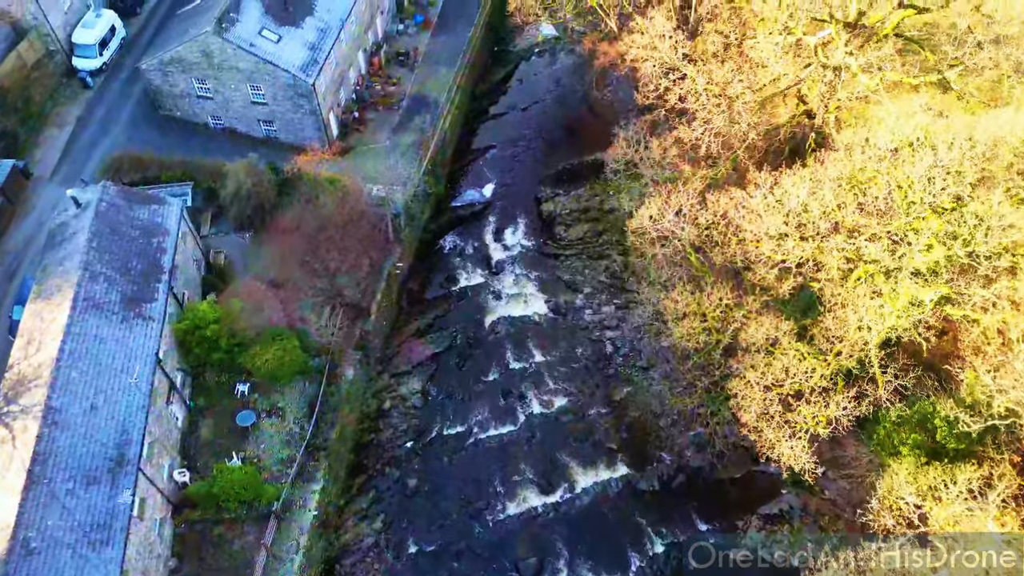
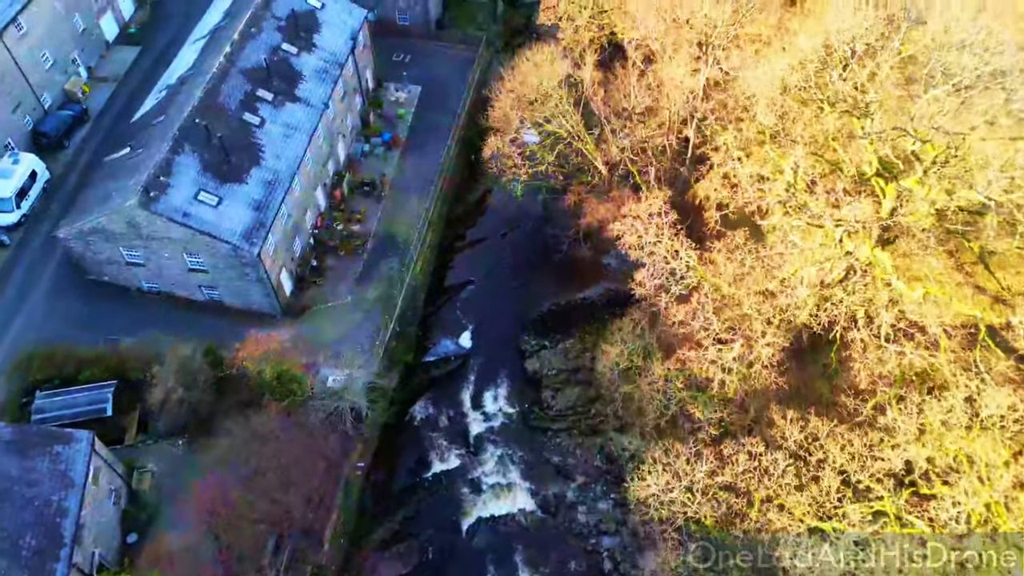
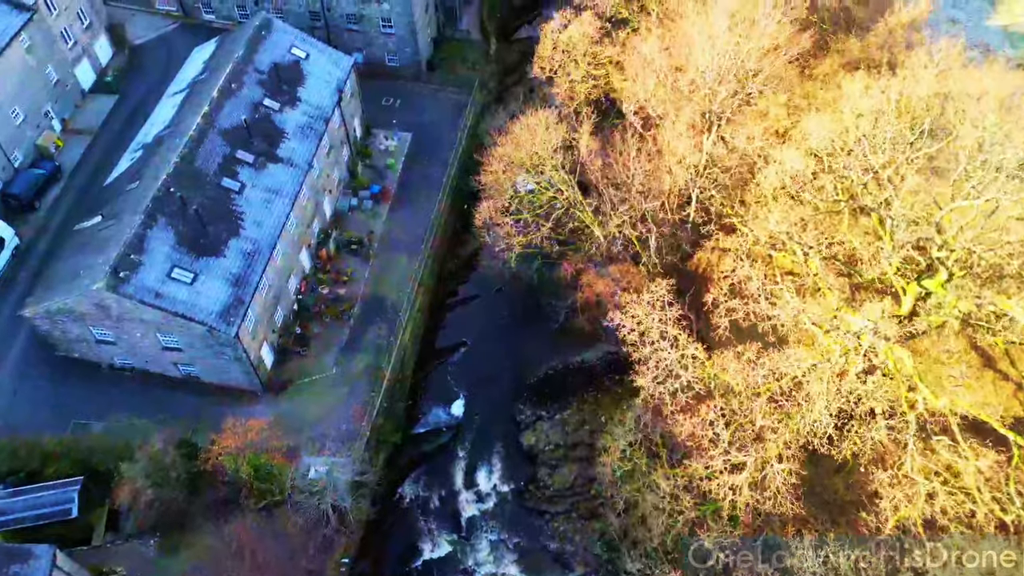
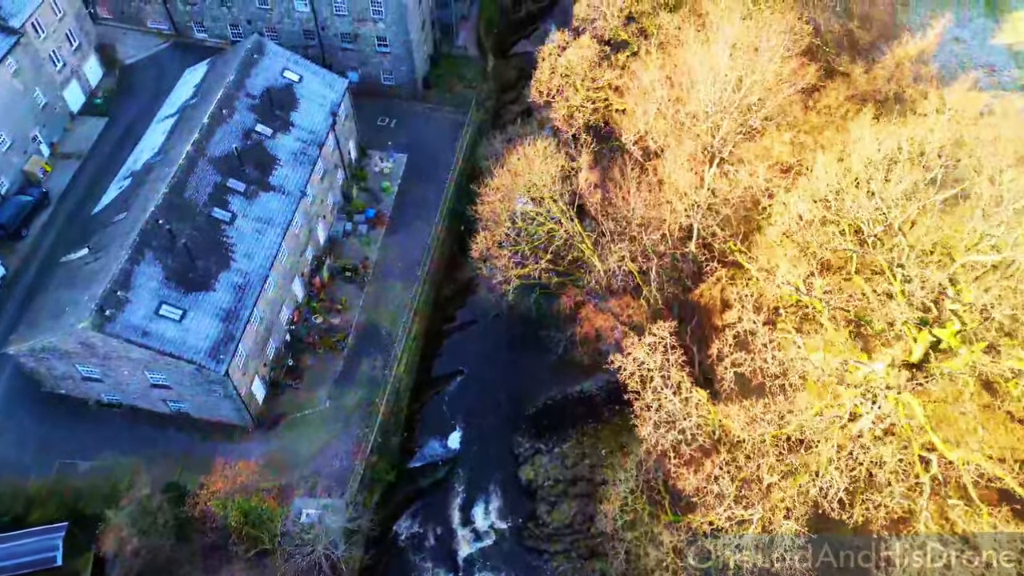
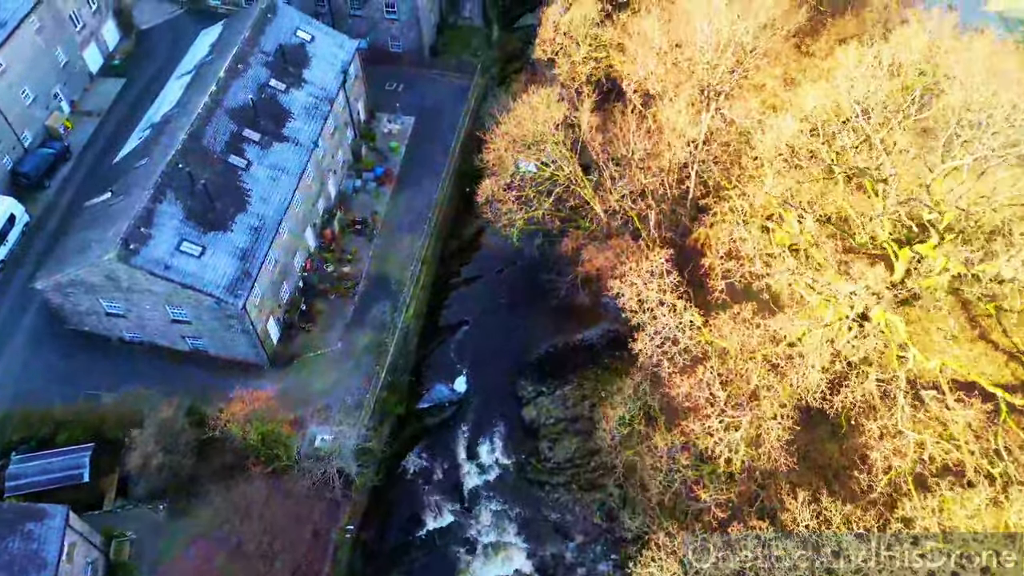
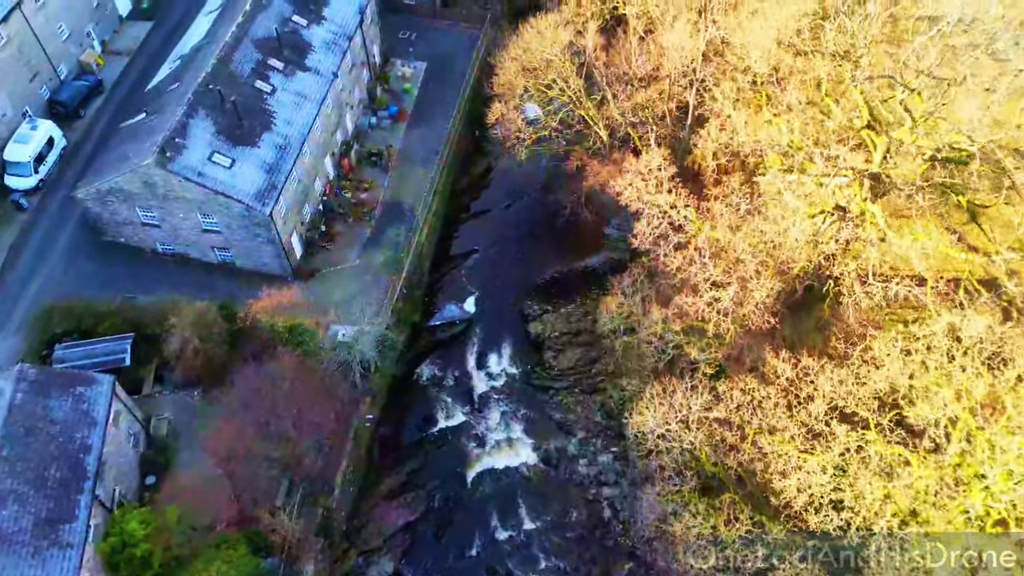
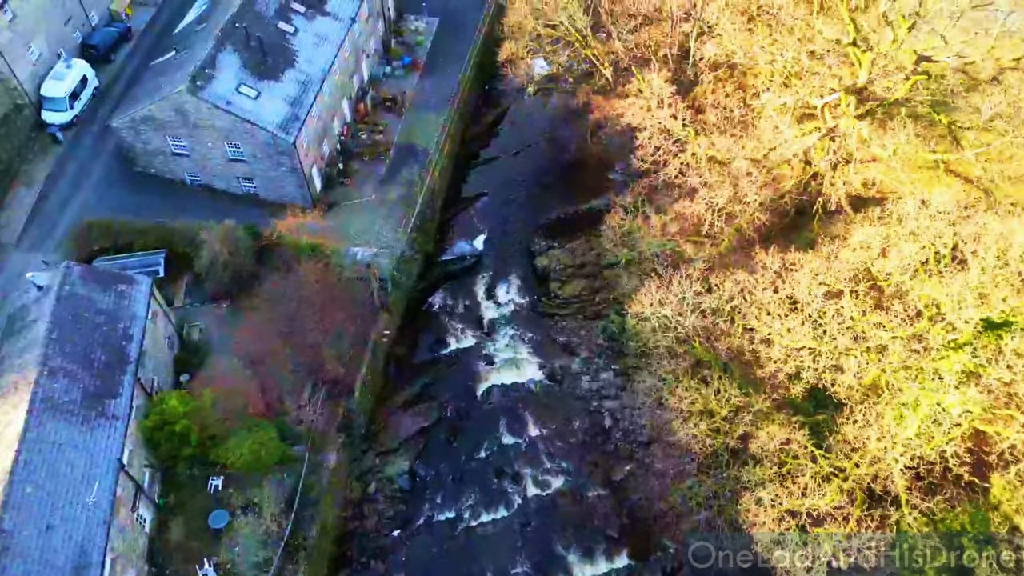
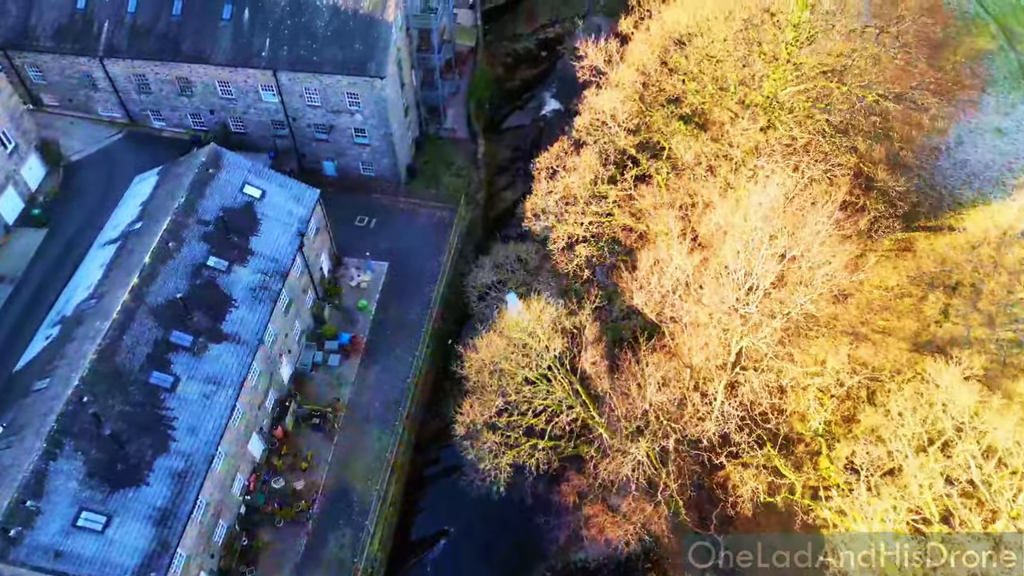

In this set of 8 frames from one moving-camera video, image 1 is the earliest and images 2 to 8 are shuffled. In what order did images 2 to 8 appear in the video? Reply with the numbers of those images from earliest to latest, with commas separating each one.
7, 6, 2, 5, 3, 4, 8
